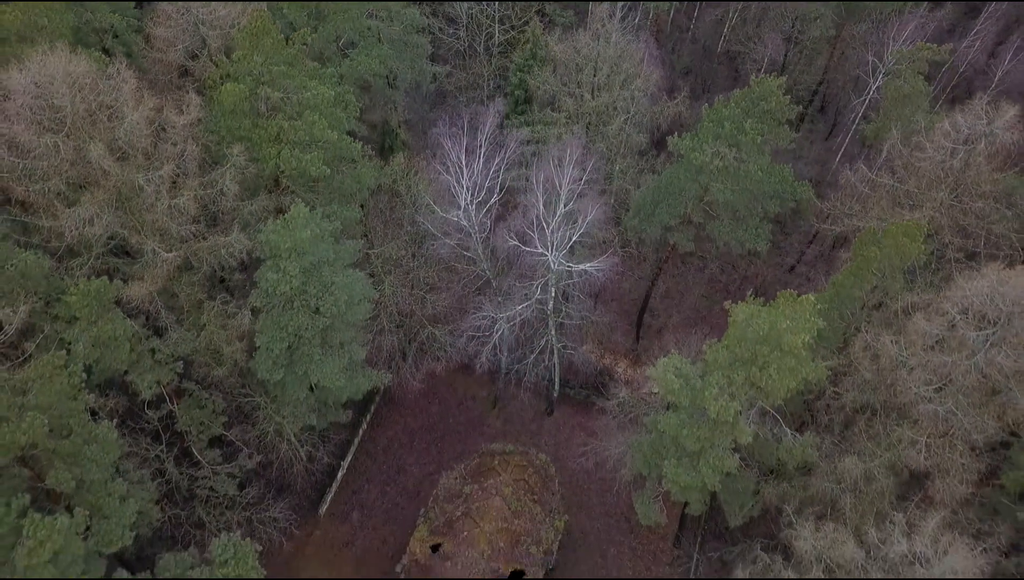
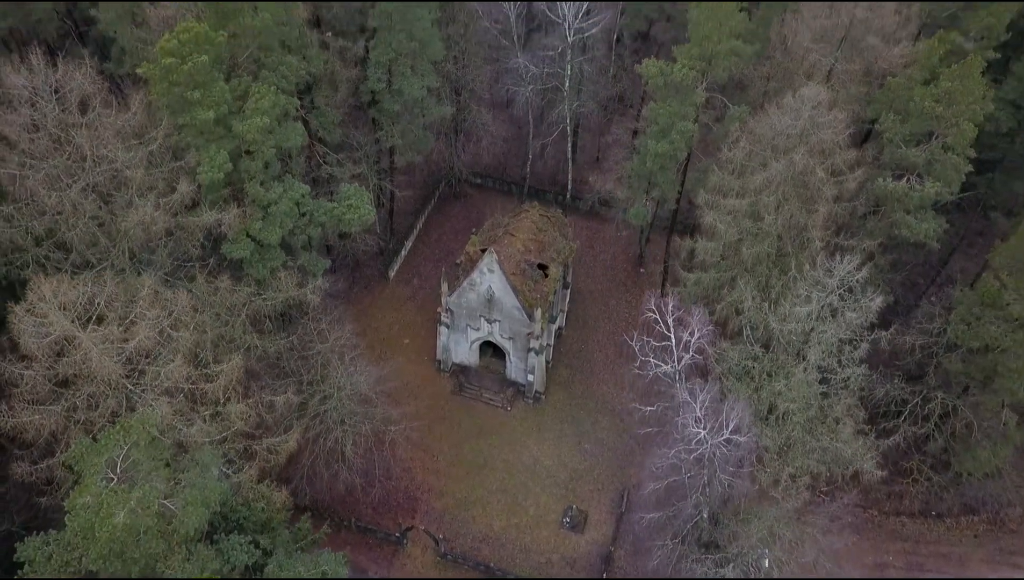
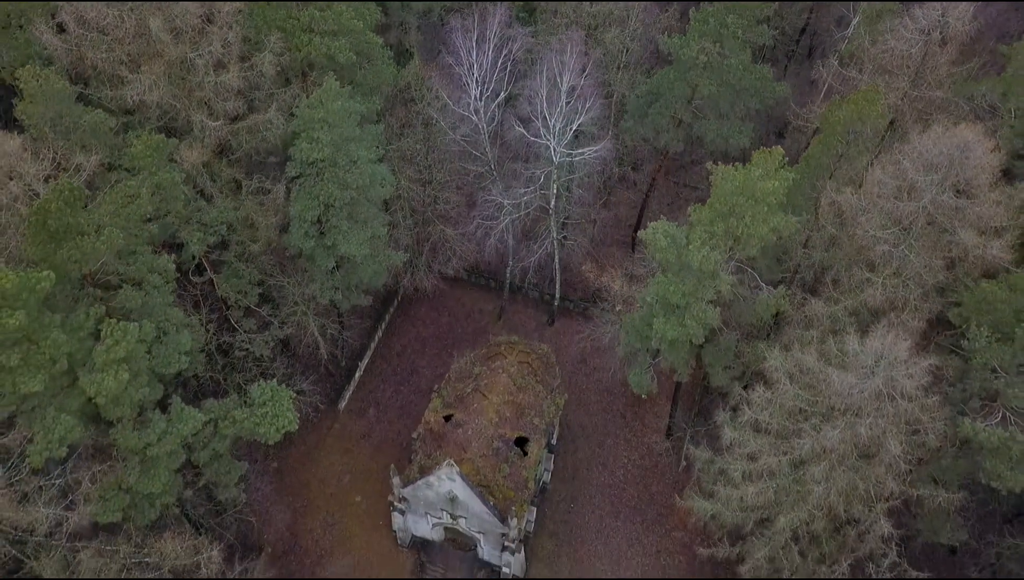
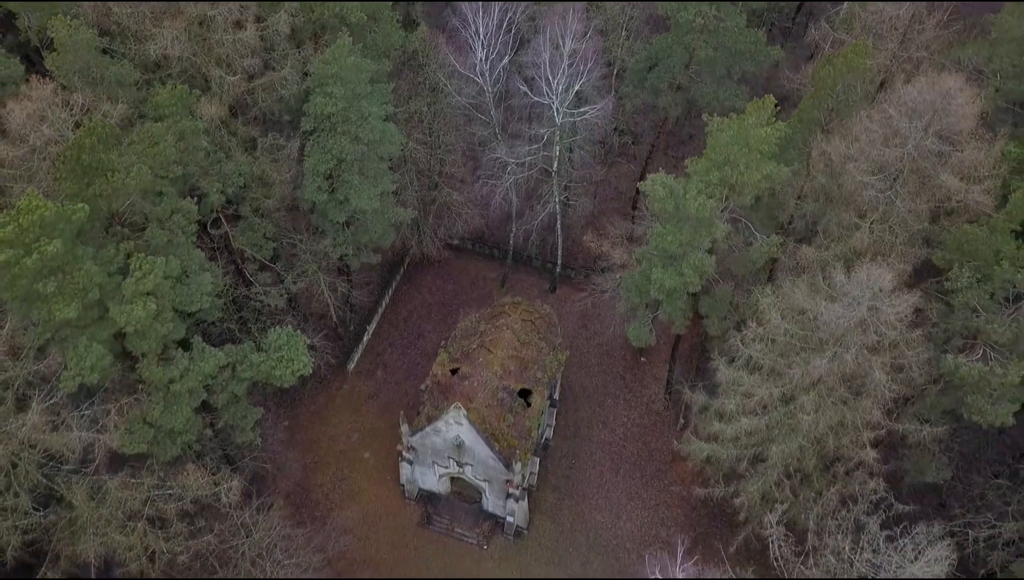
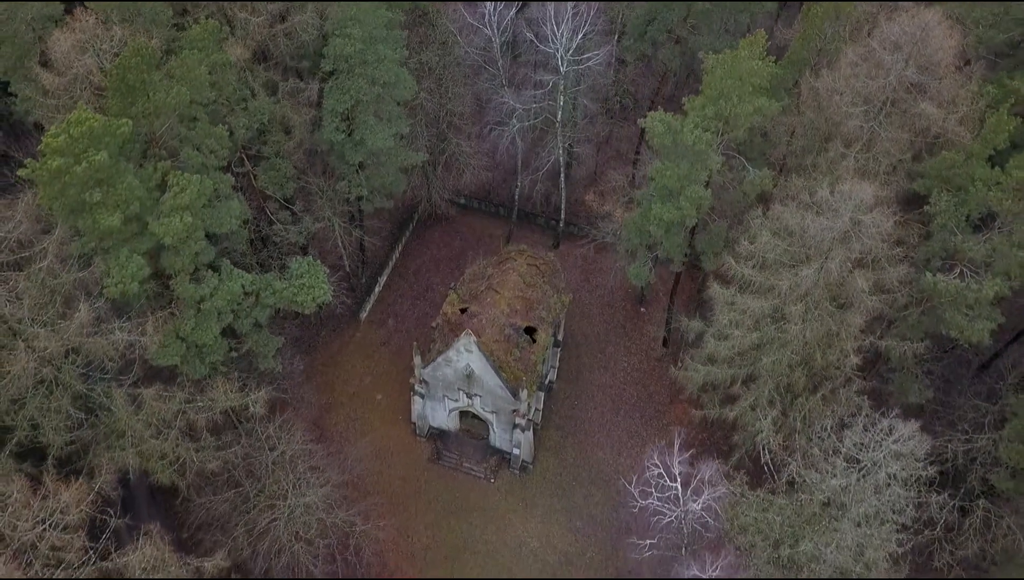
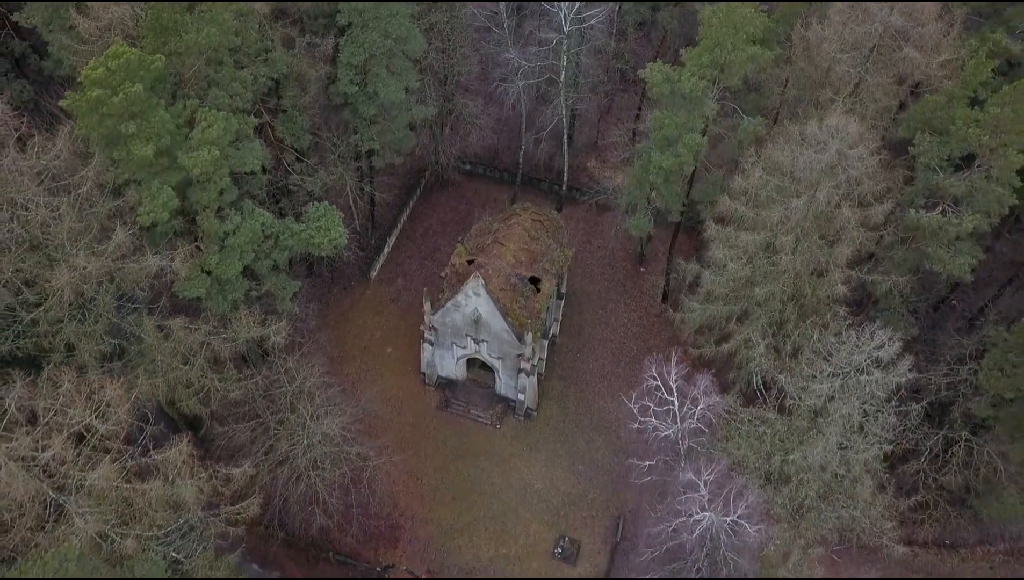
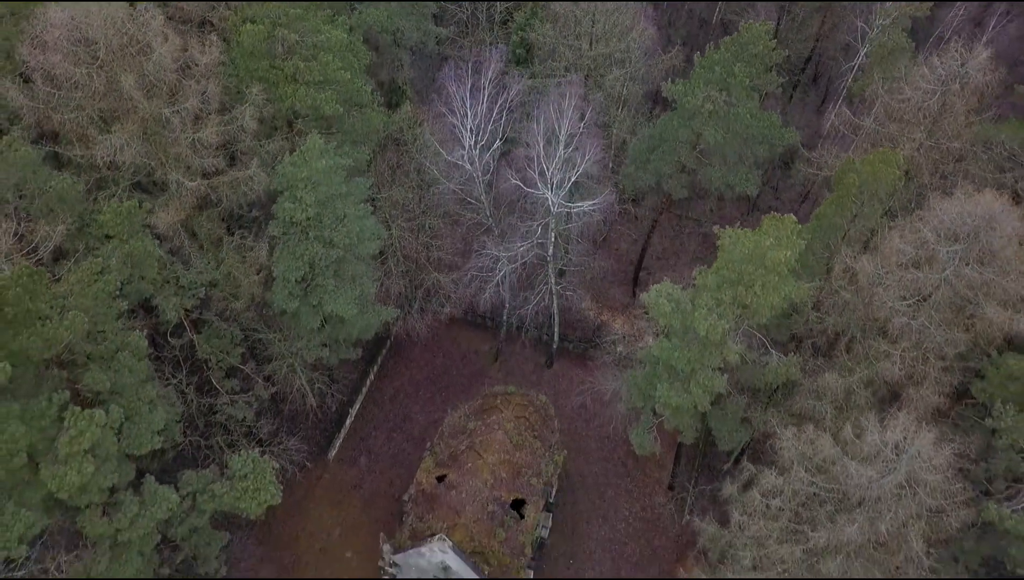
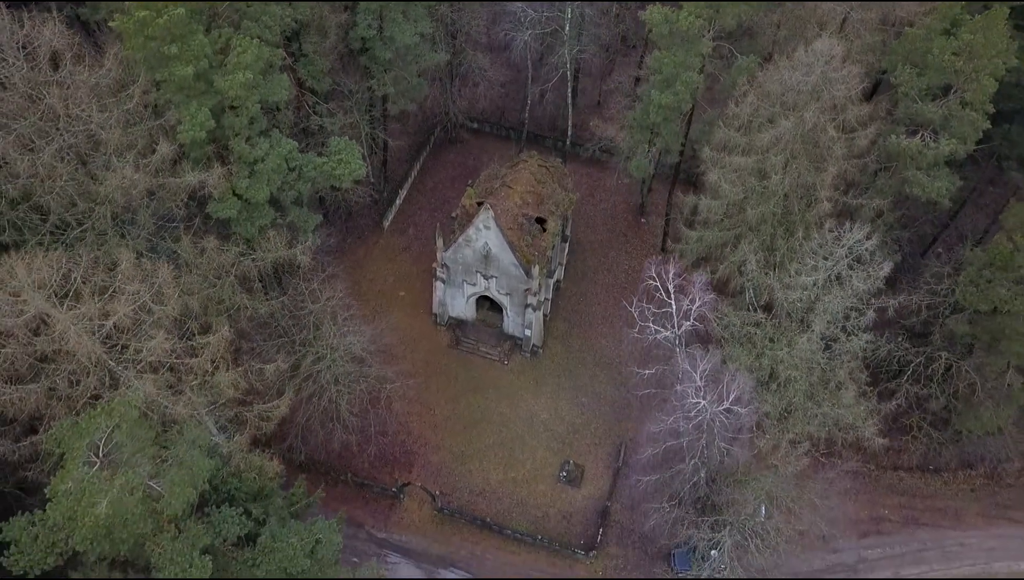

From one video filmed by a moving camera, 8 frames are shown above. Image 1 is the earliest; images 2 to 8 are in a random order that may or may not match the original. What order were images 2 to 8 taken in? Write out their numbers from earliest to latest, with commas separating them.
7, 3, 4, 5, 6, 8, 2
